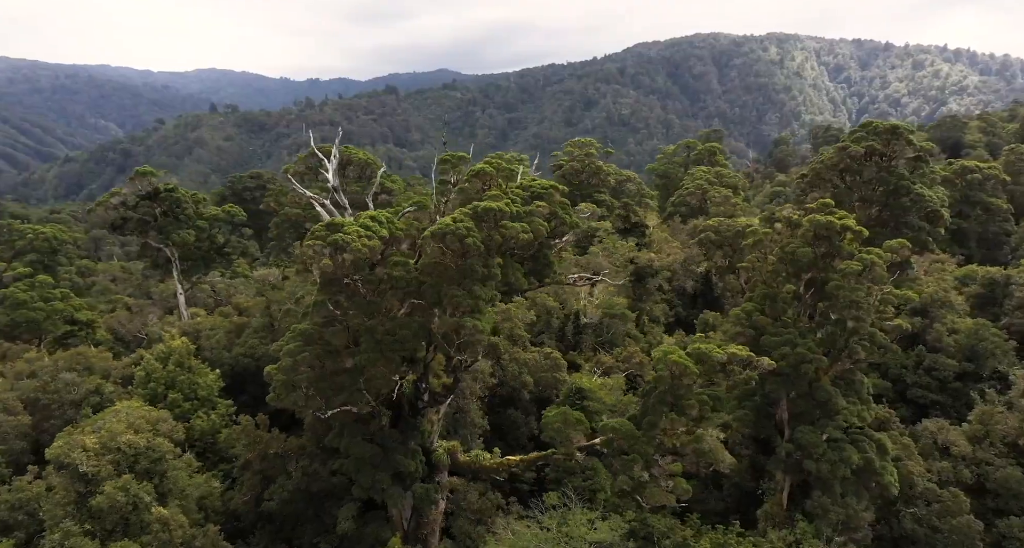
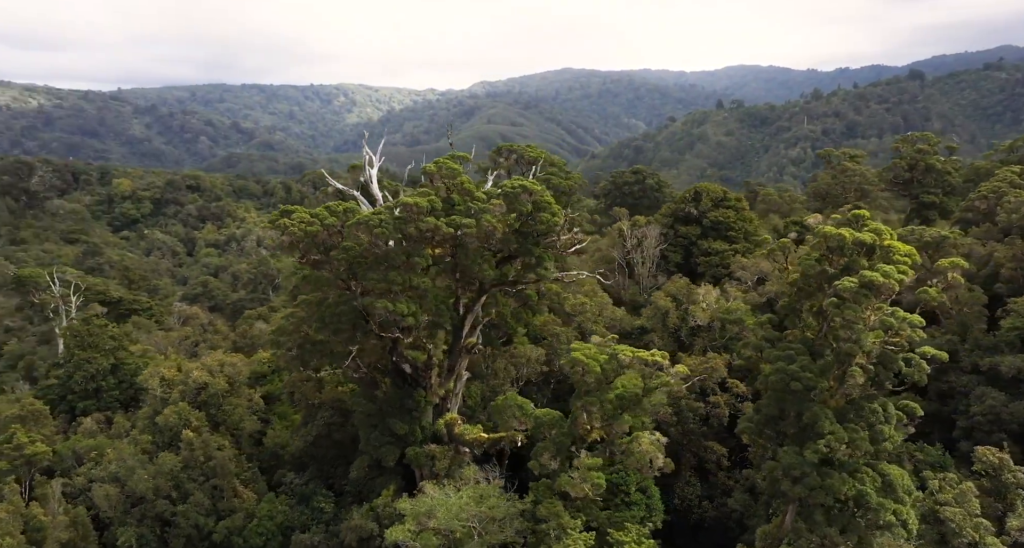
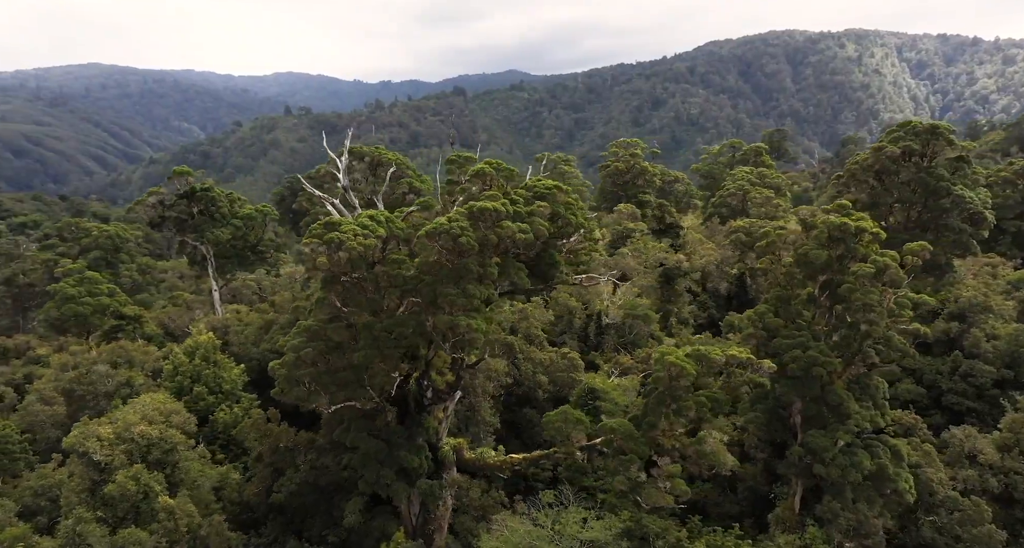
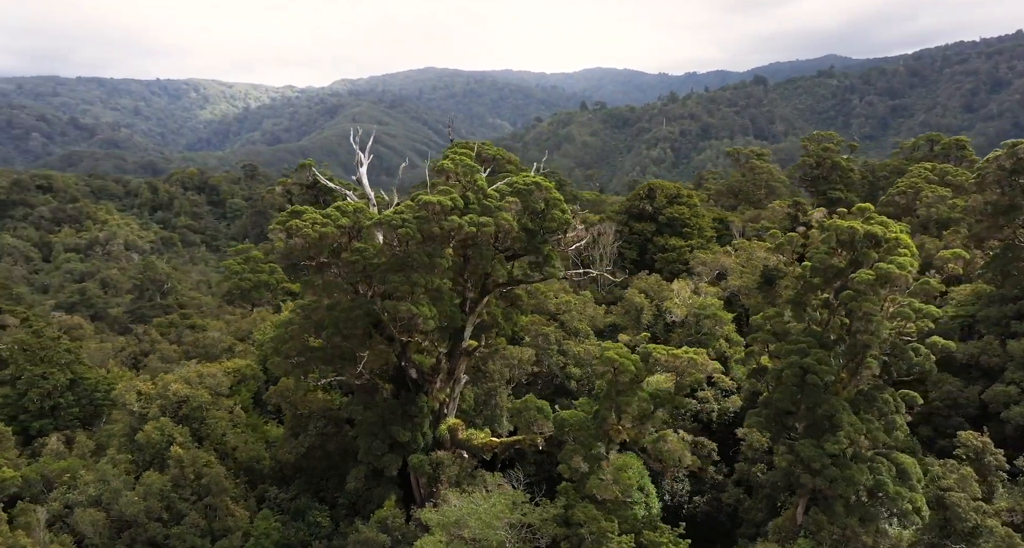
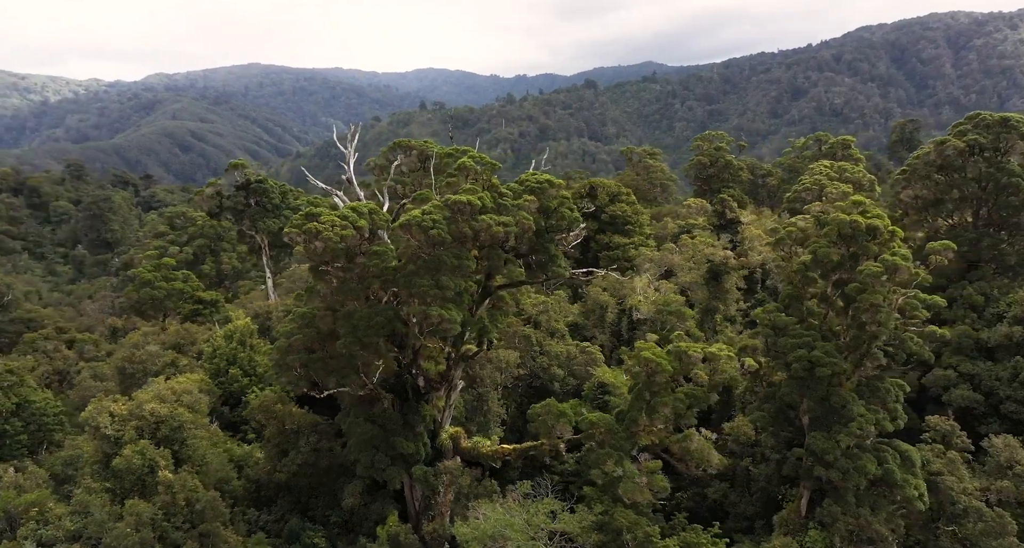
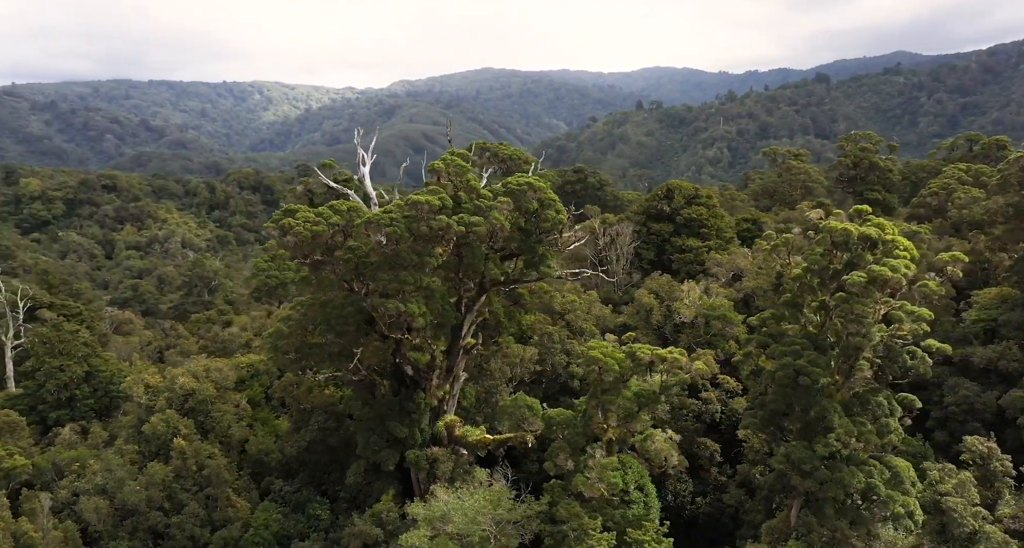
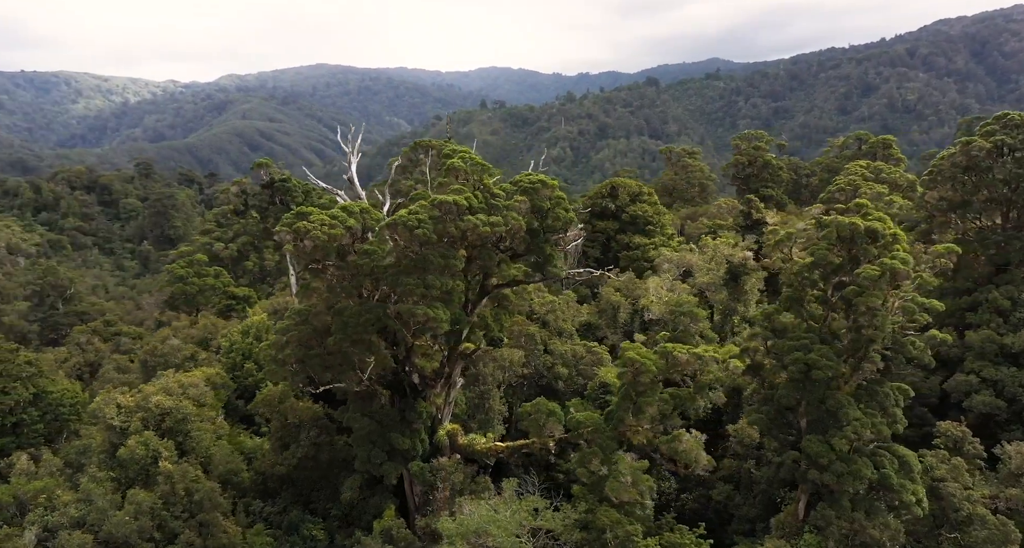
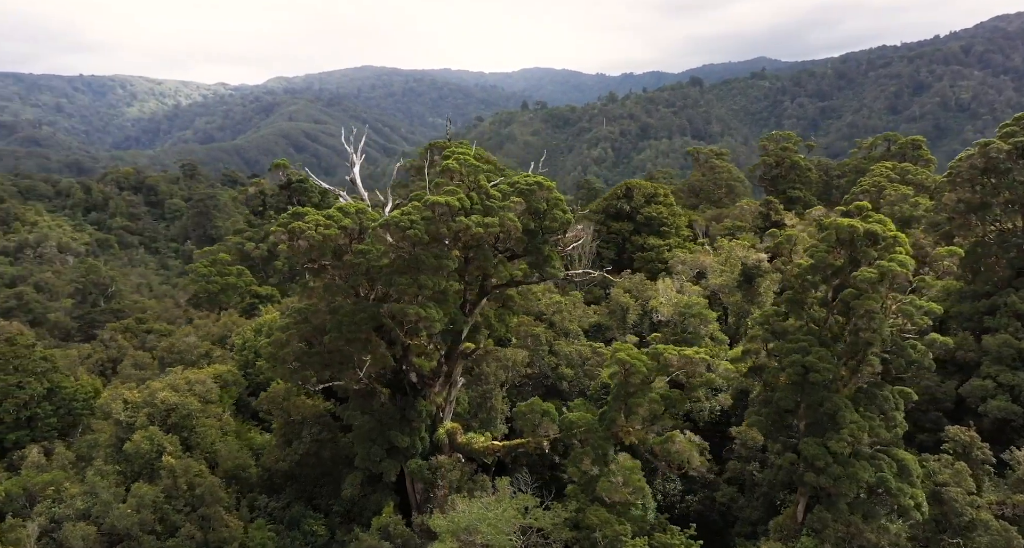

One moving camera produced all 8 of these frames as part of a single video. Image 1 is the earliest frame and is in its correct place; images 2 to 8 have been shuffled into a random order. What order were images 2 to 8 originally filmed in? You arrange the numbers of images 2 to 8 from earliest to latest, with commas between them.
3, 5, 7, 8, 4, 6, 2
